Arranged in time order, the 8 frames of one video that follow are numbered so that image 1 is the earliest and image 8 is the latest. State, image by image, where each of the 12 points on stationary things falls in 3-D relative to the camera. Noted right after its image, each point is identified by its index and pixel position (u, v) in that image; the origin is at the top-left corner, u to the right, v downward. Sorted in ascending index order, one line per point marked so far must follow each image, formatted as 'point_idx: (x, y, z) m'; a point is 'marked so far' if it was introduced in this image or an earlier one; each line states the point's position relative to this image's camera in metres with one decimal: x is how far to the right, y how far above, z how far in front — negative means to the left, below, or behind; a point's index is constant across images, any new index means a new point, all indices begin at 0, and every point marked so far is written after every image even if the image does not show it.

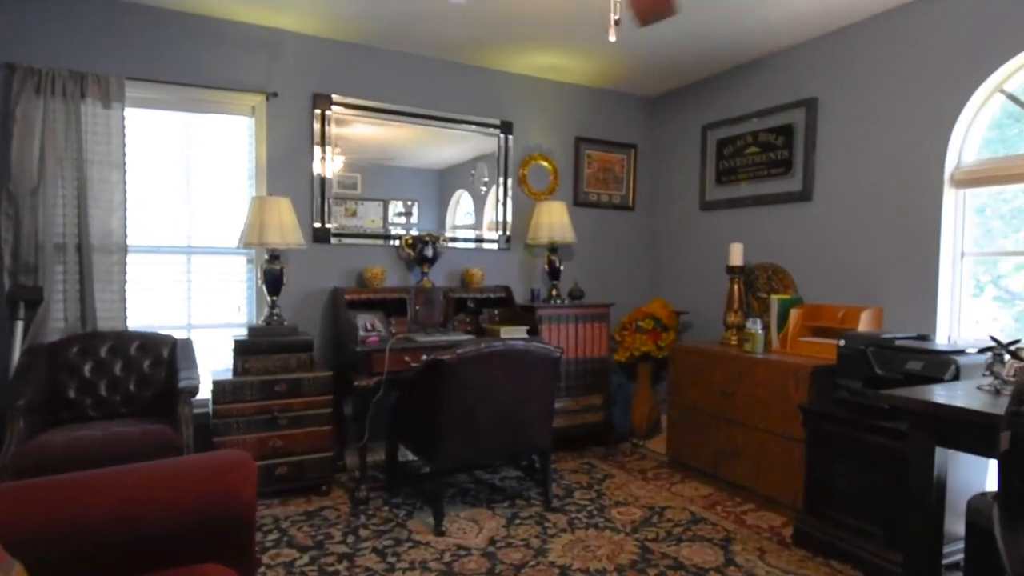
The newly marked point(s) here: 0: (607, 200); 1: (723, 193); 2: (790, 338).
0: (+0.6, +0.6, +4.1) m
1: (+1.3, +0.6, +3.7) m
2: (+1.3, -0.2, +3.0) m
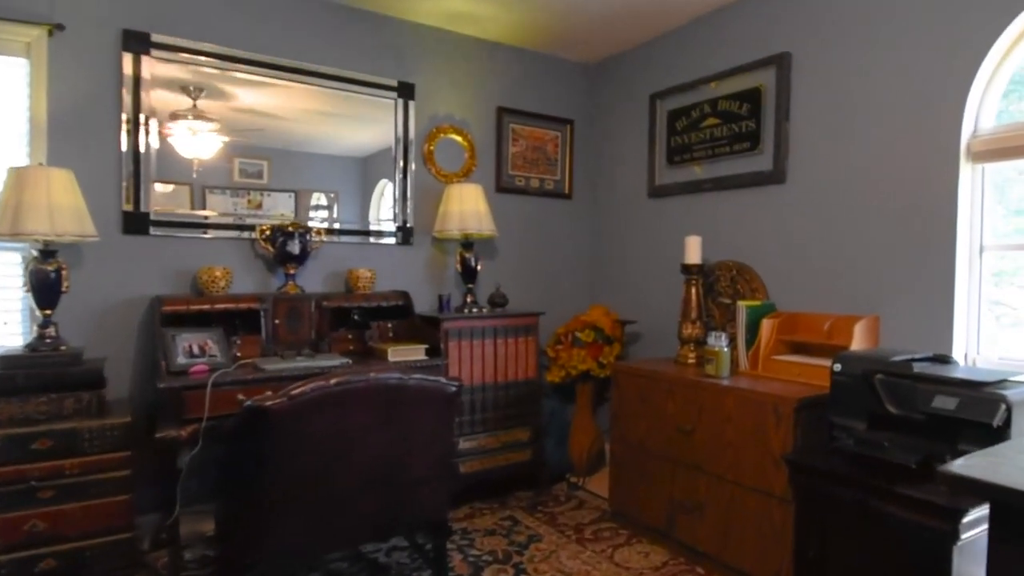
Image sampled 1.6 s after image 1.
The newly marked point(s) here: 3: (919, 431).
0: (+0.1, +0.6, +3.4) m
1: (+0.8, +0.6, +3.0) m
2: (+0.9, -0.3, +2.3) m
3: (+1.1, -0.4, +1.7) m
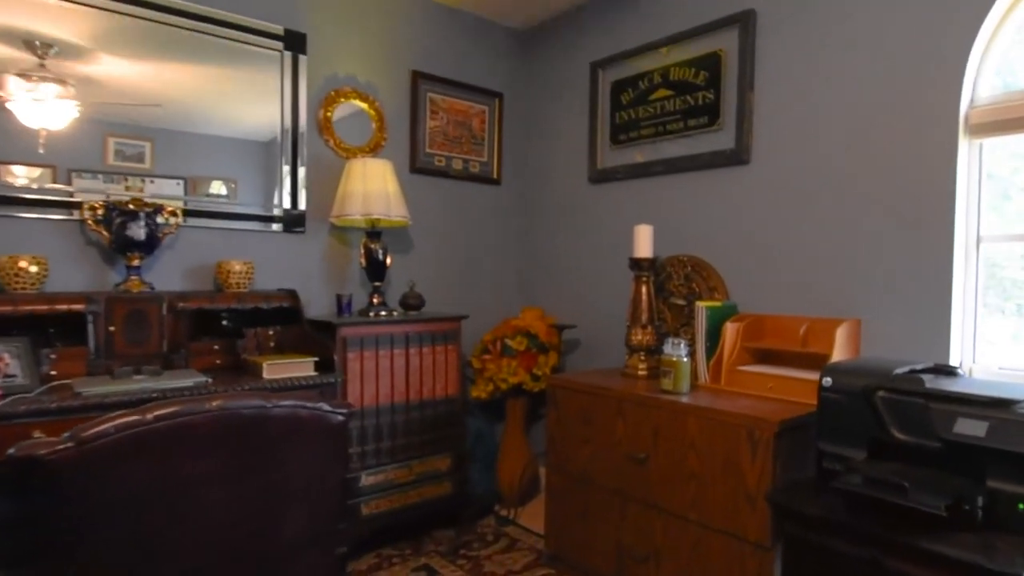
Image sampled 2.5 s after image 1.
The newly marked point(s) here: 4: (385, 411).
0: (-0.3, +0.6, +2.9) m
1: (+0.5, +0.6, +2.6) m
2: (+0.7, -0.3, +1.9) m
3: (+0.9, -0.4, +1.3) m
4: (-0.5, -0.4, +2.2) m
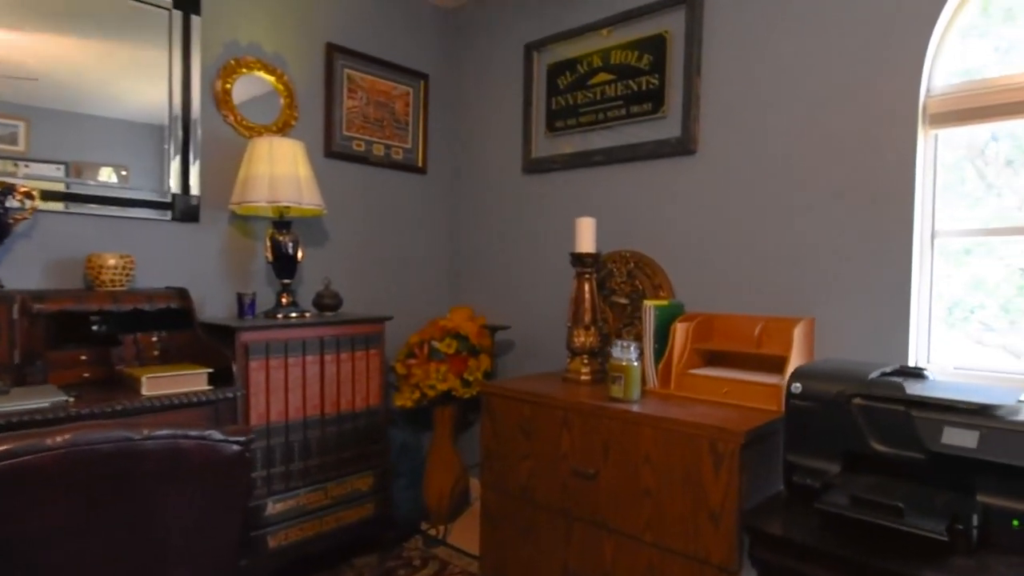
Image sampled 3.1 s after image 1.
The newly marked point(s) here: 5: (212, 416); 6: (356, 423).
0: (-0.6, +0.6, +2.6) m
1: (+0.2, +0.6, +2.4) m
2: (+0.5, -0.2, +1.8) m
3: (+0.8, -0.4, +1.2) m
4: (-0.7, -0.4, +1.9) m
5: (-0.8, -0.4, +1.7) m
6: (-0.5, -0.5, +2.1) m
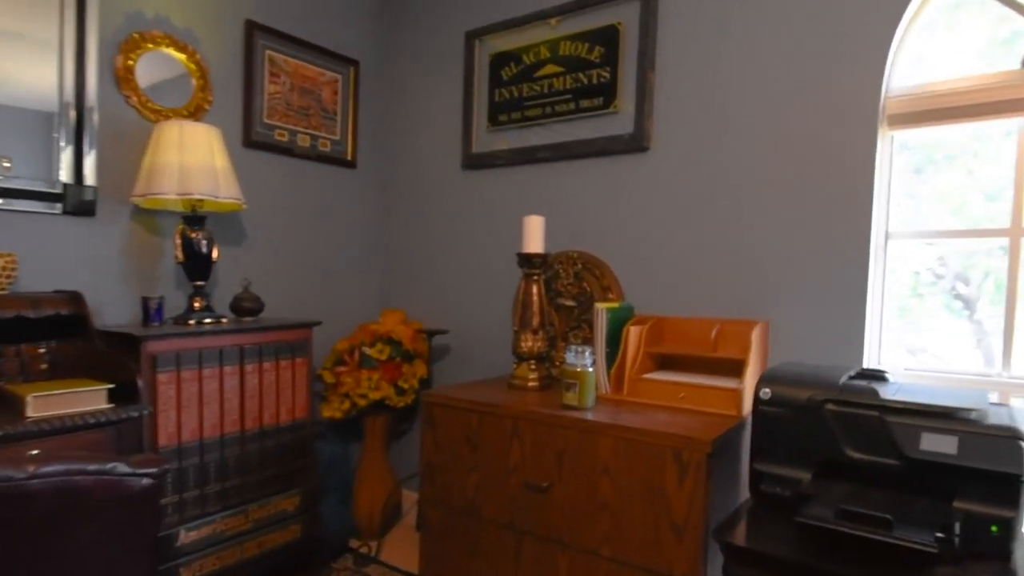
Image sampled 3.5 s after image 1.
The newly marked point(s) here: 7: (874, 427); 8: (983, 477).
0: (-0.8, +0.6, +2.4) m
1: (-0.1, +0.6, +2.3) m
2: (+0.3, -0.2, +1.7) m
3: (+0.7, -0.4, +1.2) m
4: (-0.8, -0.4, +1.7) m
5: (-0.9, -0.4, +1.5) m
6: (-0.7, -0.5, +1.9) m
7: (+0.7, -0.3, +1.2) m
8: (+0.8, -0.3, +1.1) m
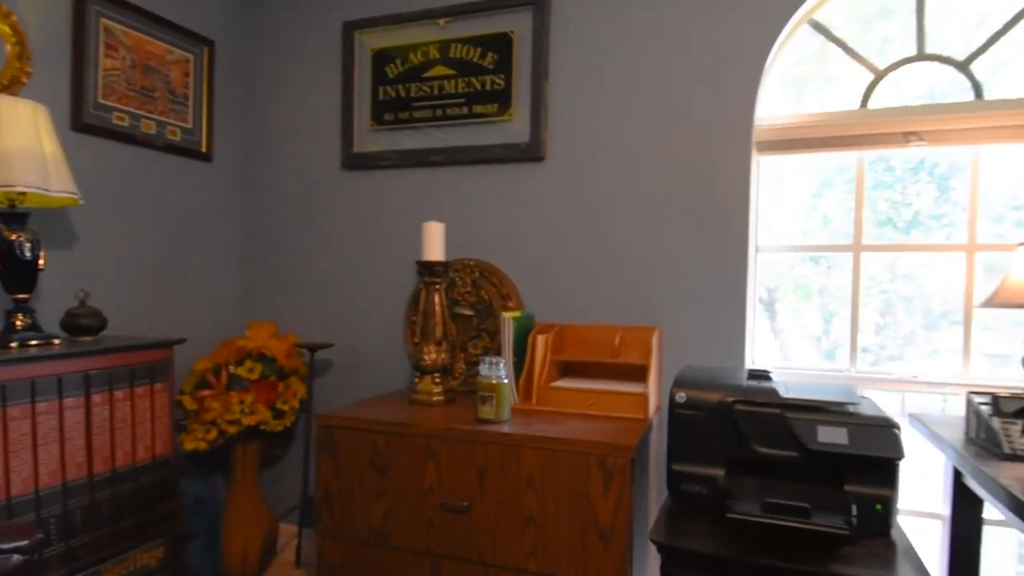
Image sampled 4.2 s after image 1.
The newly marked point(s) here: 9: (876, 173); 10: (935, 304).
0: (-1.2, +0.5, +2.1) m
1: (-0.5, +0.5, +2.2) m
2: (+0.1, -0.3, +1.7) m
3: (+0.6, -0.4, +1.3) m
4: (-1.1, -0.5, +1.4) m
5: (-1.1, -0.4, +1.1) m
6: (-1.0, -0.5, +1.6) m
7: (+0.6, -0.3, +1.3) m
8: (+0.7, -0.4, +1.2) m
9: (+1.1, +0.3, +1.8) m
10: (+1.2, 0.0, +1.8) m
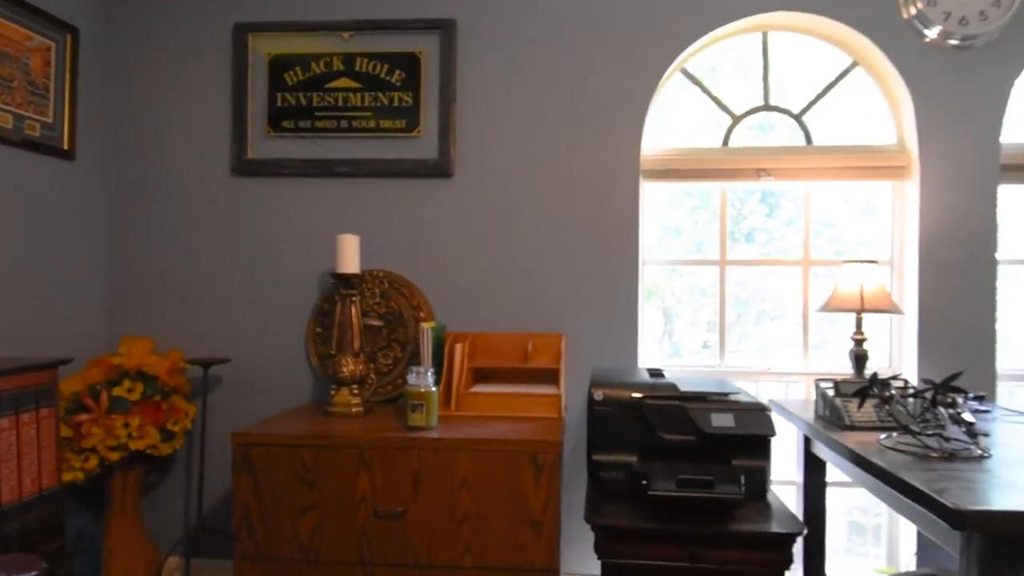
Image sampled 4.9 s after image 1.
0: (-1.5, +0.5, +1.8) m
1: (-0.8, +0.5, +2.1) m
2: (-0.2, -0.3, +1.8) m
3: (+0.5, -0.4, +1.6) m
4: (-1.2, -0.5, +1.2) m
5: (-1.1, -0.4, +0.9) m
6: (-1.1, -0.5, +1.4) m
7: (+0.4, -0.3, +1.5) m
8: (+0.6, -0.4, +1.5) m
9: (+0.8, +0.3, +2.2) m
10: (+0.9, -0.1, +2.2) m
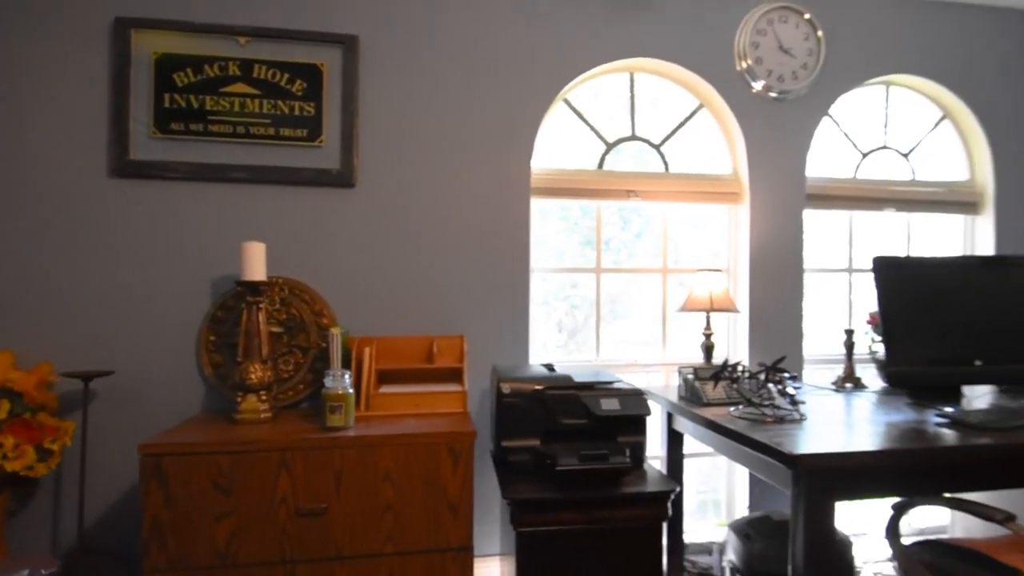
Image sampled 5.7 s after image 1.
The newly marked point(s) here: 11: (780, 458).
0: (-1.8, +0.5, +1.6) m
1: (-1.2, +0.5, +2.1) m
2: (-0.4, -0.3, +1.9) m
3: (+0.2, -0.4, +1.8) m
4: (-1.3, -0.5, +1.1) m
5: (-1.2, -0.4, +0.8) m
6: (-1.3, -0.6, +1.3) m
7: (+0.2, -0.3, +1.8) m
8: (+0.4, -0.4, +1.8) m
9: (+0.4, +0.3, +2.5) m
10: (+0.5, -0.1, +2.5) m
11: (+0.6, -0.4, +1.4) m
